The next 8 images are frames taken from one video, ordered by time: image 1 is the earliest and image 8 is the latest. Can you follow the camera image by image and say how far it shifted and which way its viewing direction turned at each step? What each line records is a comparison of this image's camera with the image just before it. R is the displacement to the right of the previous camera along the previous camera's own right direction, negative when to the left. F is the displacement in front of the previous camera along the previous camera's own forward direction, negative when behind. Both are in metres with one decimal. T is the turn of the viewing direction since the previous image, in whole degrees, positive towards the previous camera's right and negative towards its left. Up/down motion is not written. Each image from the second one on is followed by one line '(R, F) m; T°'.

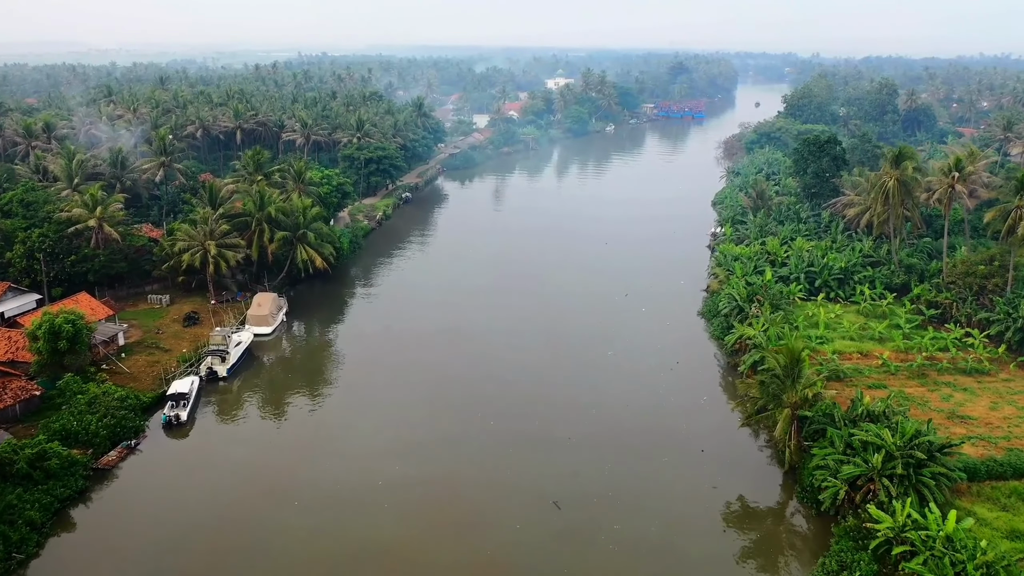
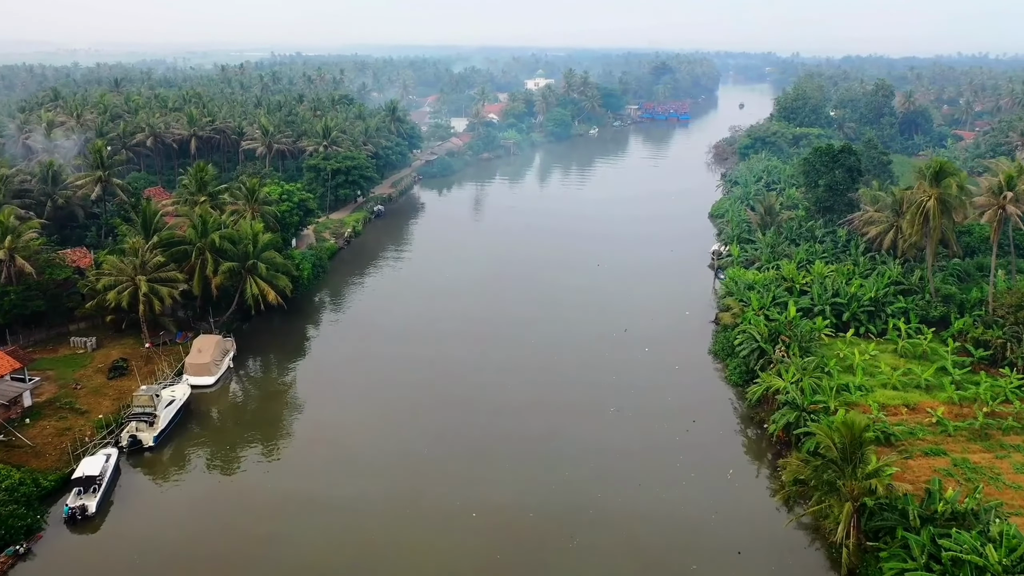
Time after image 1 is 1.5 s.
(-0.1, +4.0) m; +1°
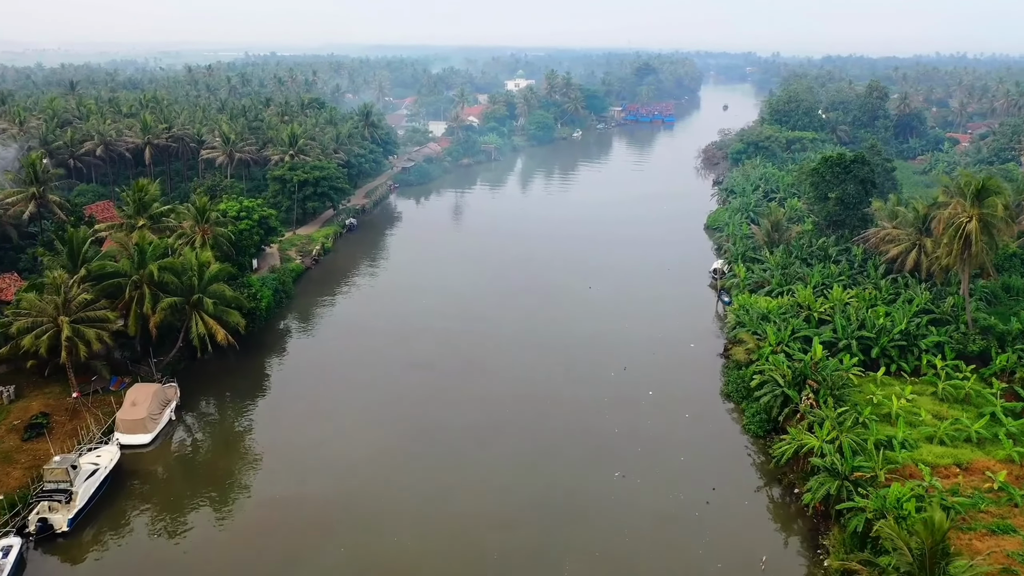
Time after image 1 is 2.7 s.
(-0.1, +3.3) m; +1°
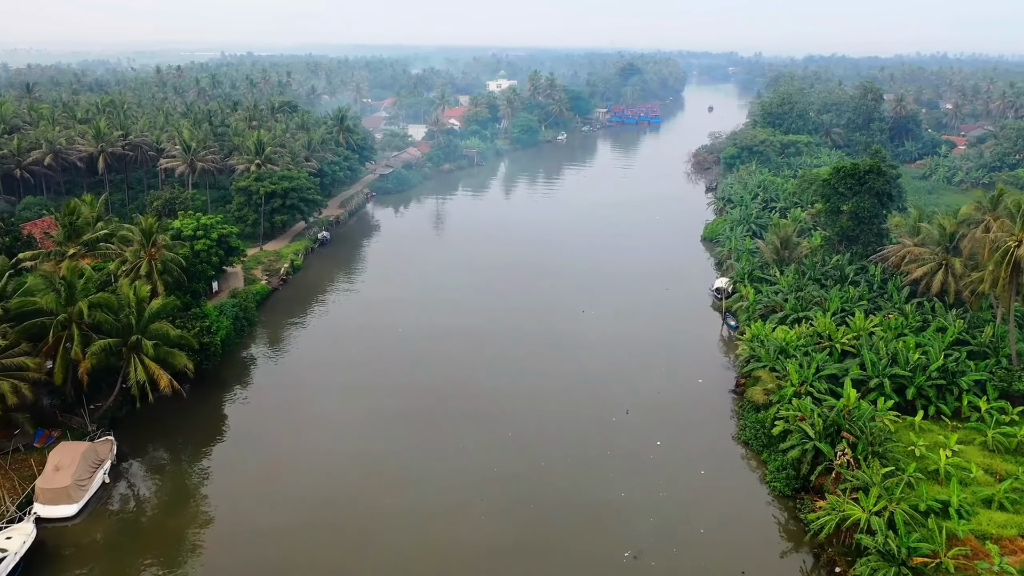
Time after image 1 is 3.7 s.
(-0.1, +2.9) m; +1°
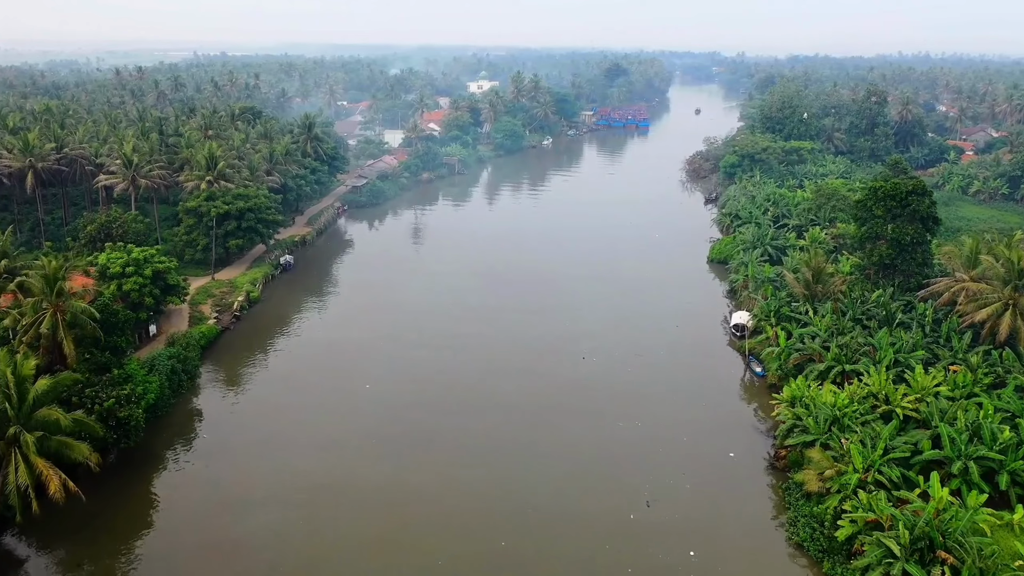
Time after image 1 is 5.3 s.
(-0.2, +4.3) m; +1°
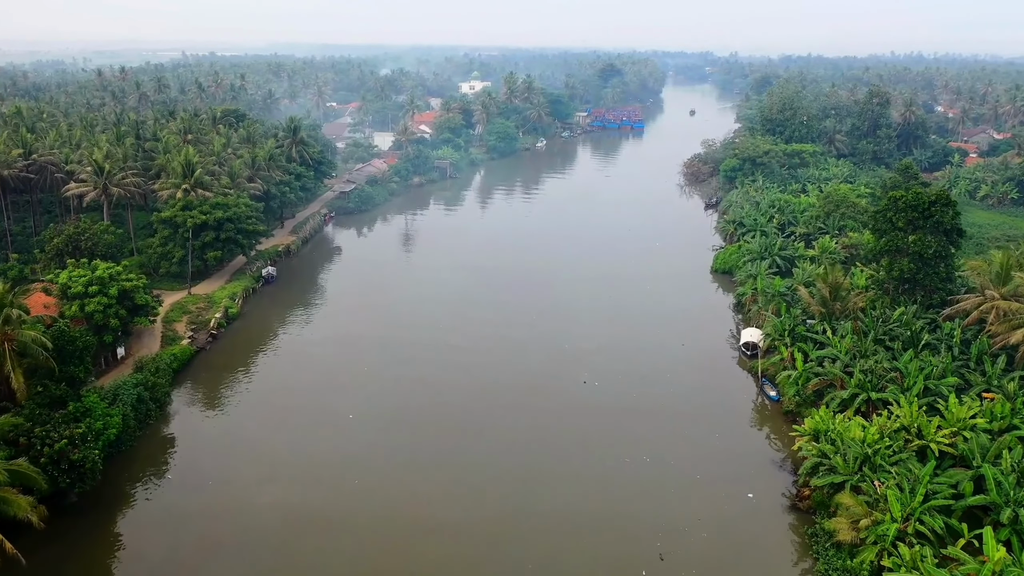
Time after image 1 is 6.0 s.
(-0.1, +1.8) m; +1°
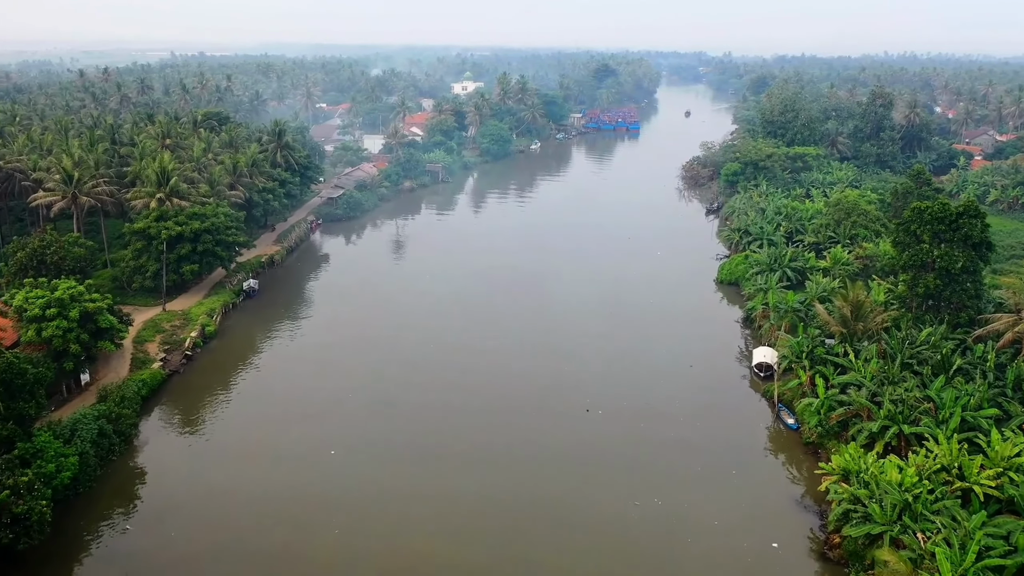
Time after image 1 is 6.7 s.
(-0.1, +1.8) m; 0°
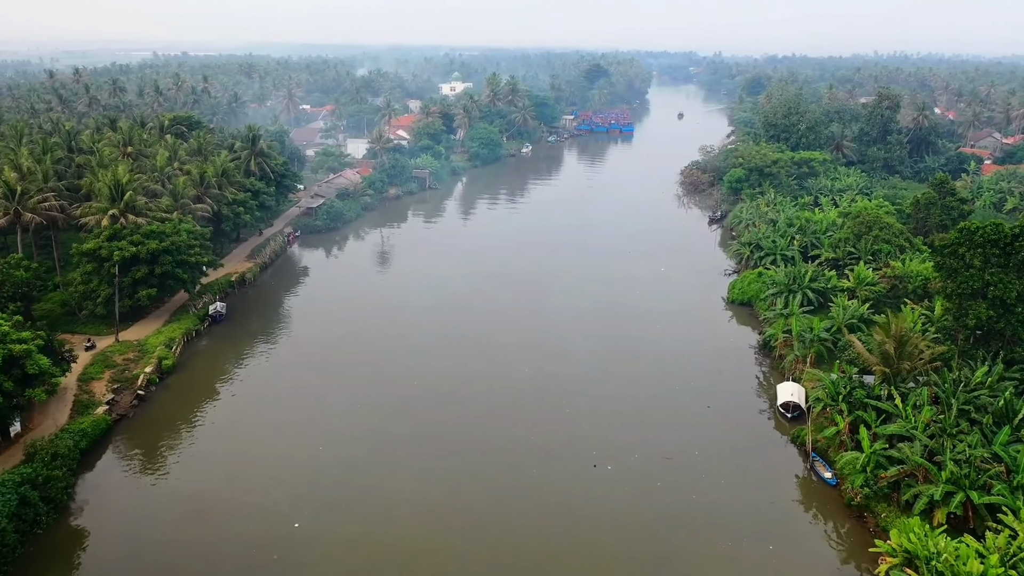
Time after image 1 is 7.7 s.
(-0.1, +2.9) m; +1°
